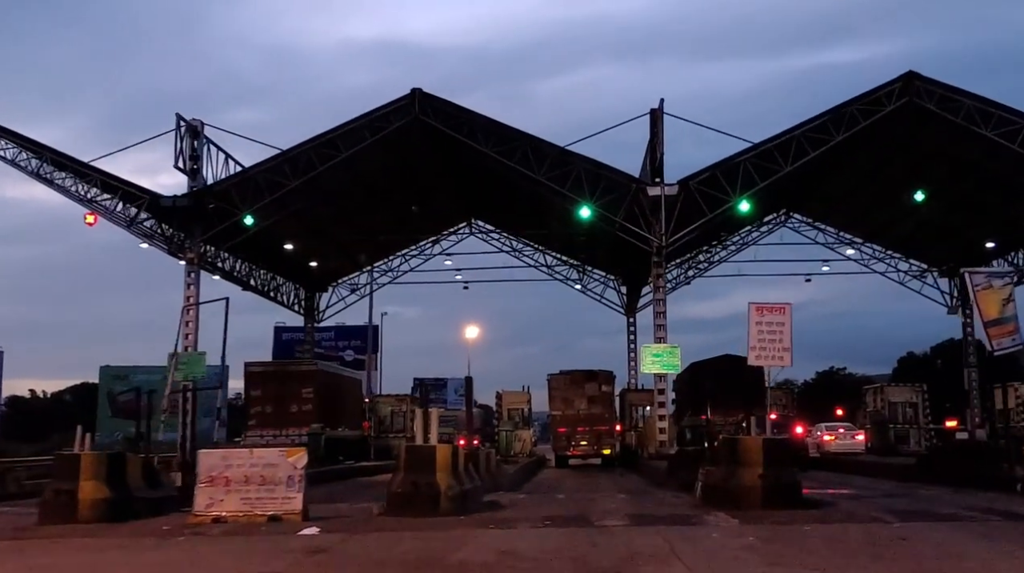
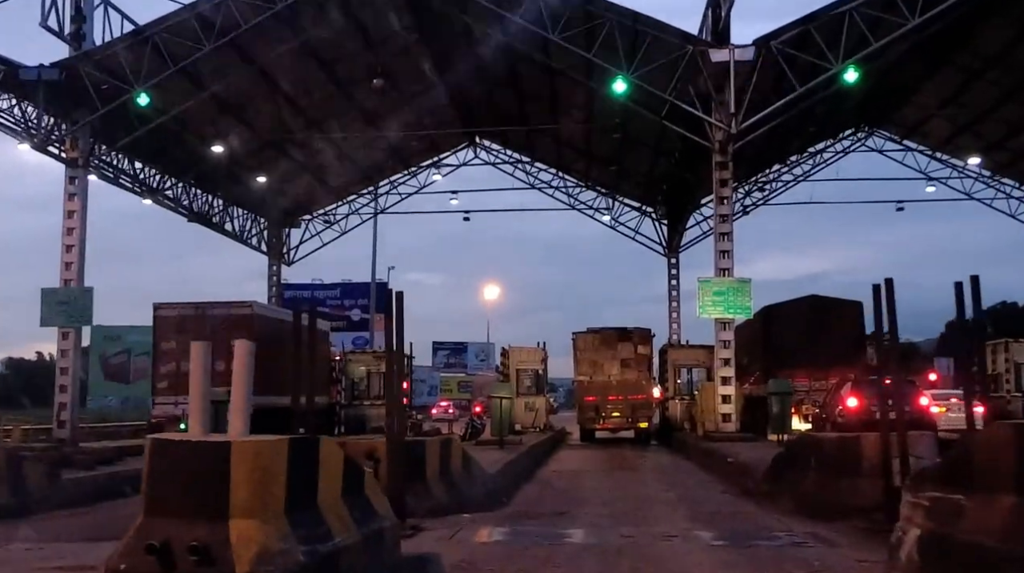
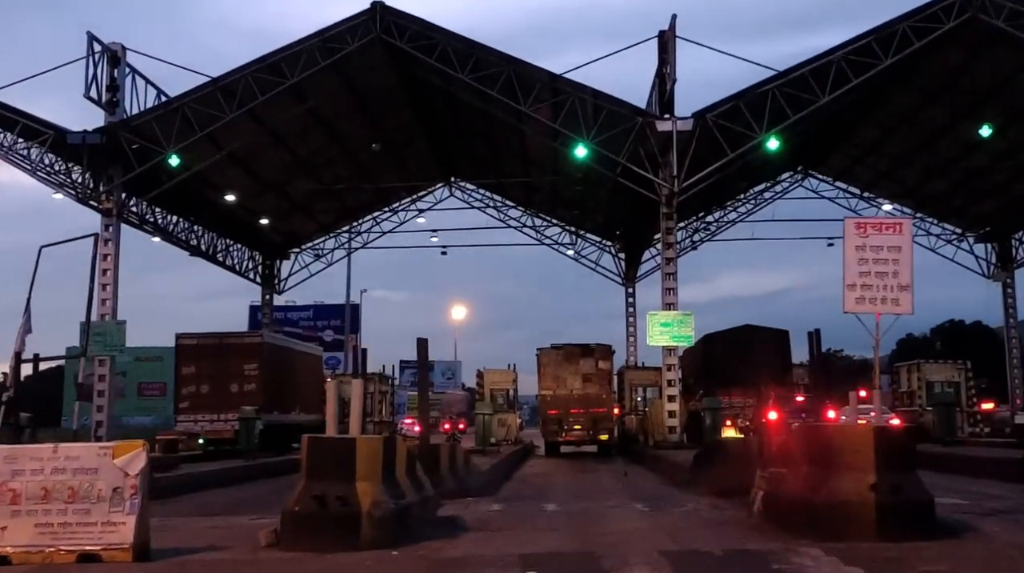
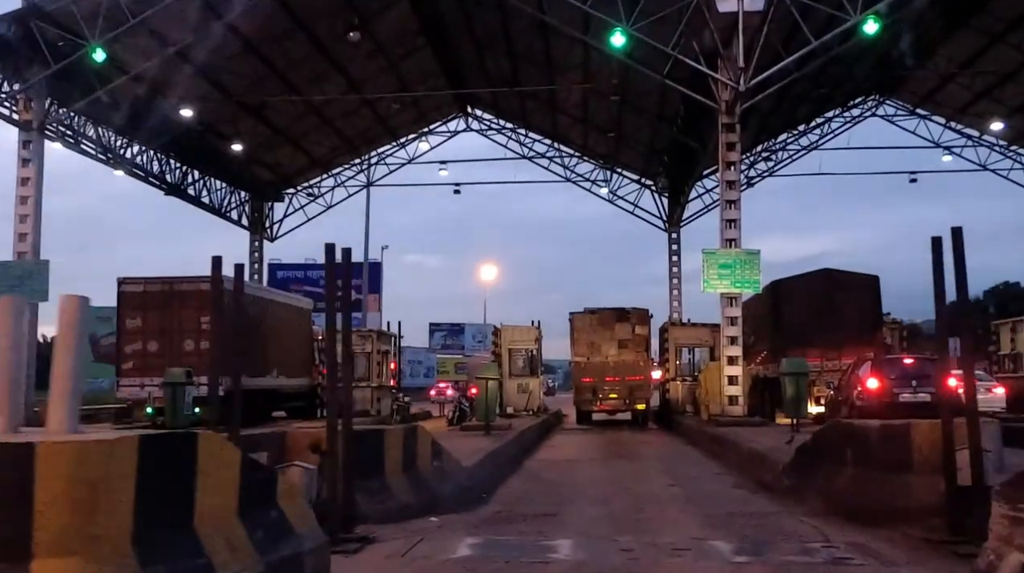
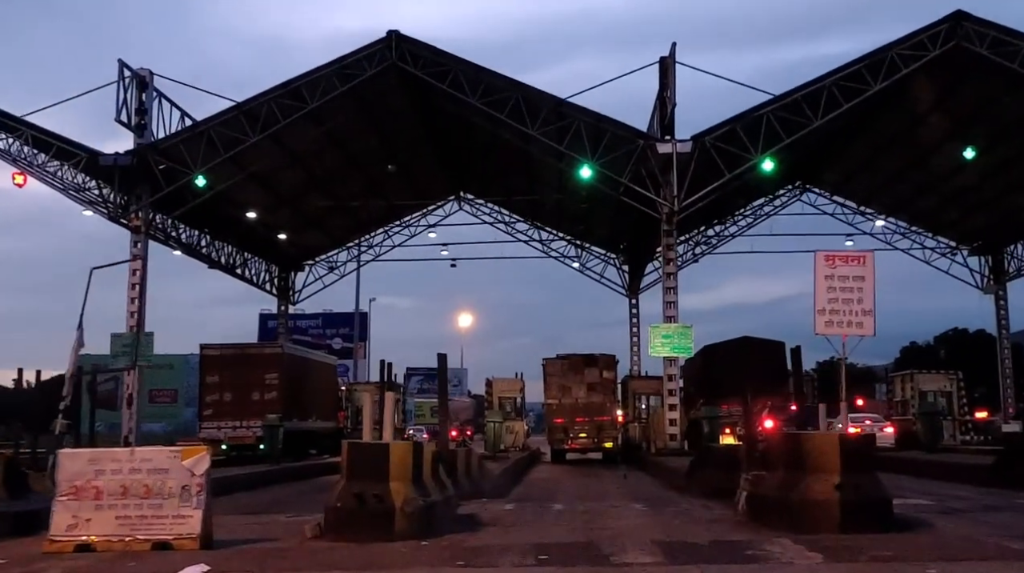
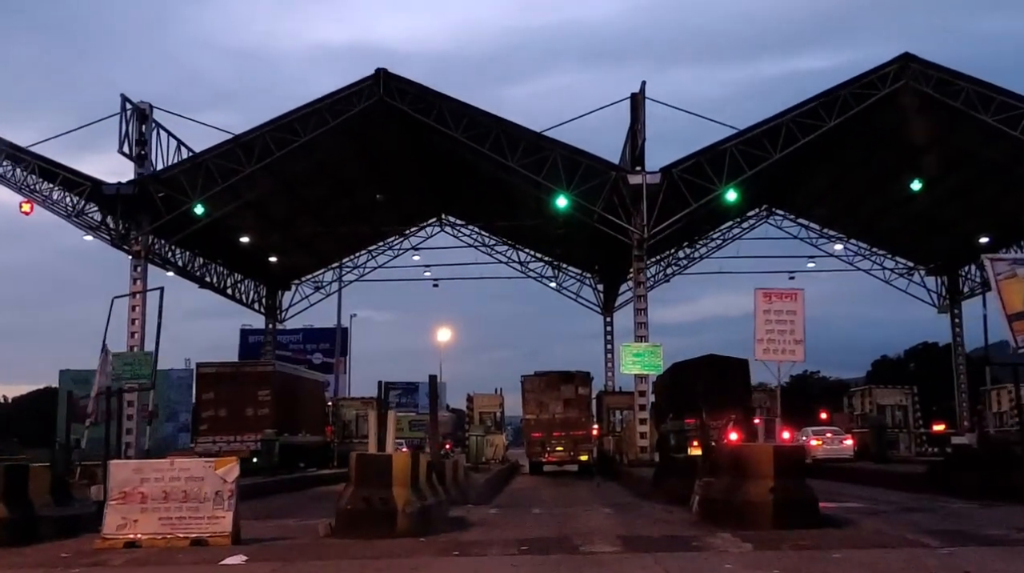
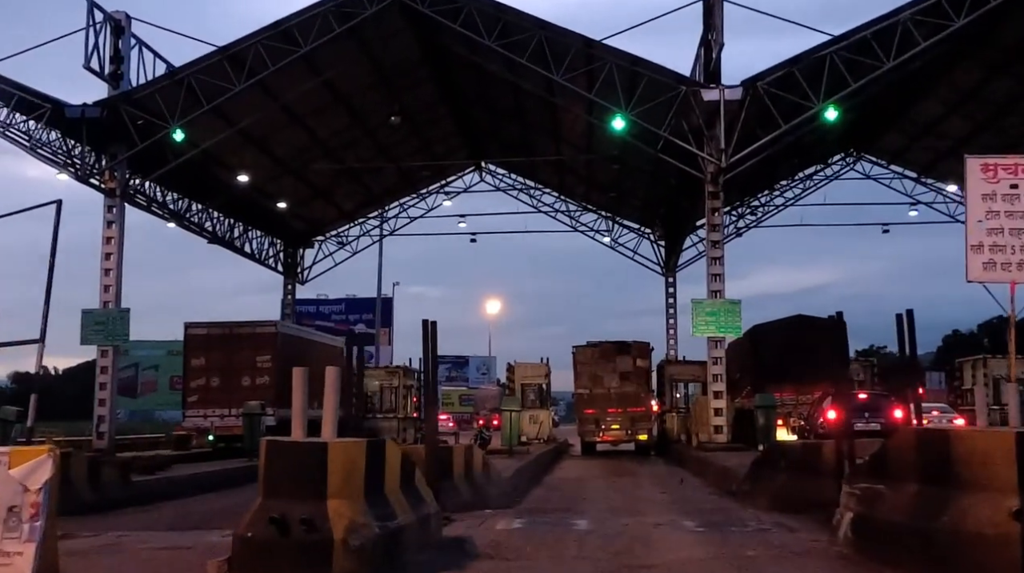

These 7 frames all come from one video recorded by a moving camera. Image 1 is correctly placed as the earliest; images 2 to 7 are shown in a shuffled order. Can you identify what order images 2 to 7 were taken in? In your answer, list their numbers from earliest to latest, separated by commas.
6, 5, 3, 7, 2, 4
